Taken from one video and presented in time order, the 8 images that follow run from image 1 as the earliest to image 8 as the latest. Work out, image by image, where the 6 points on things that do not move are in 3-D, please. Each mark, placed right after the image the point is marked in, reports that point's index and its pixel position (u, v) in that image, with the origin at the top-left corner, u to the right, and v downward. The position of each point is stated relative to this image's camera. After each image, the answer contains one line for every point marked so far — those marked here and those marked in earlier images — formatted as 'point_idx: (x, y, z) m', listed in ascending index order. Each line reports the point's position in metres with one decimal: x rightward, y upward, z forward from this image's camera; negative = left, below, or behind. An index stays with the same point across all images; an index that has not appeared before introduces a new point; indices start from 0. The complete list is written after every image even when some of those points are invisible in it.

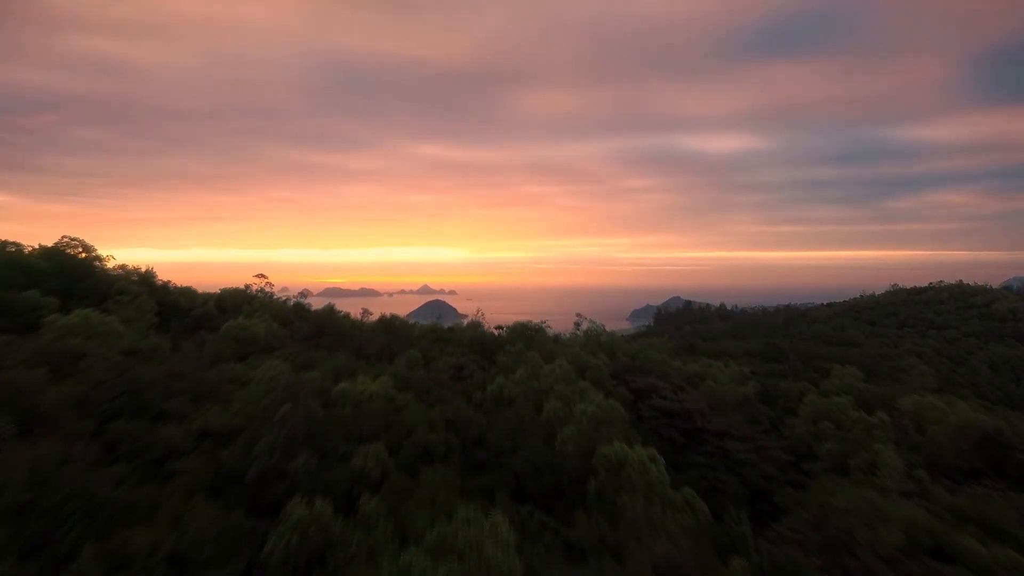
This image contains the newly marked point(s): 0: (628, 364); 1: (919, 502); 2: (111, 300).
0: (+1.6, -1.0, +8.0) m
1: (+3.7, -2.0, +5.4) m
2: (-4.5, -0.1, +6.6) m
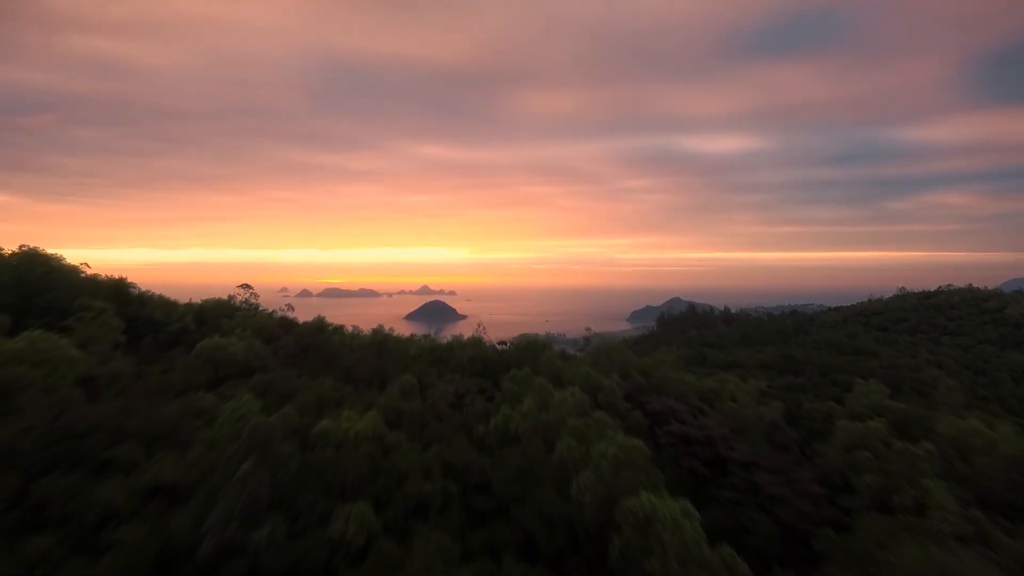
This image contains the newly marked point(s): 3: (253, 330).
0: (+1.7, -1.2, +7.4) m
1: (+3.8, -2.1, +4.8) m
2: (-4.4, -0.3, +5.9) m
3: (-3.2, -0.5, +7.2) m
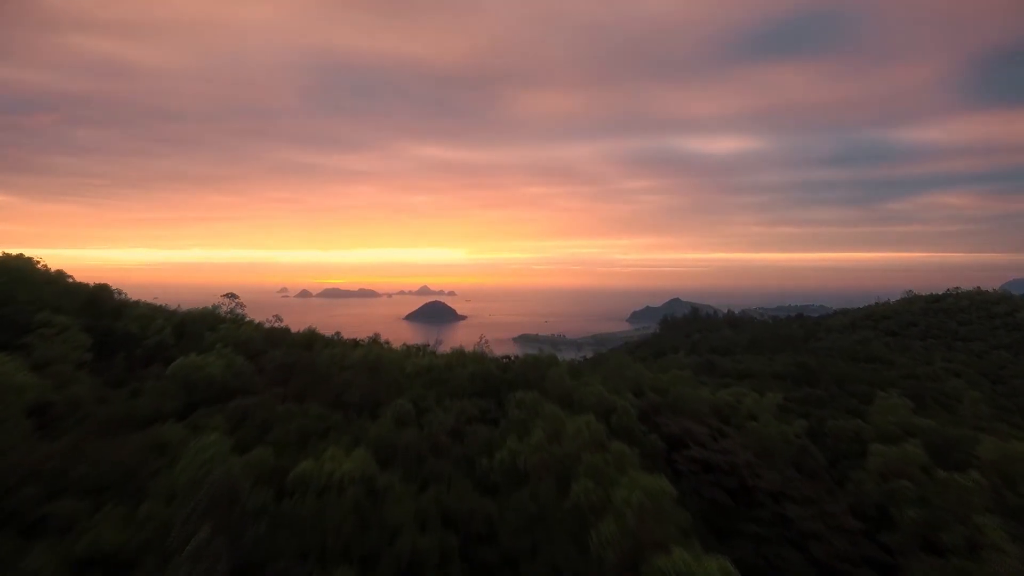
0: (+1.7, -1.3, +6.9) m
1: (+3.9, -2.3, +4.2) m
2: (-4.4, -0.4, +5.4) m
3: (-3.1, -0.7, +6.7) m
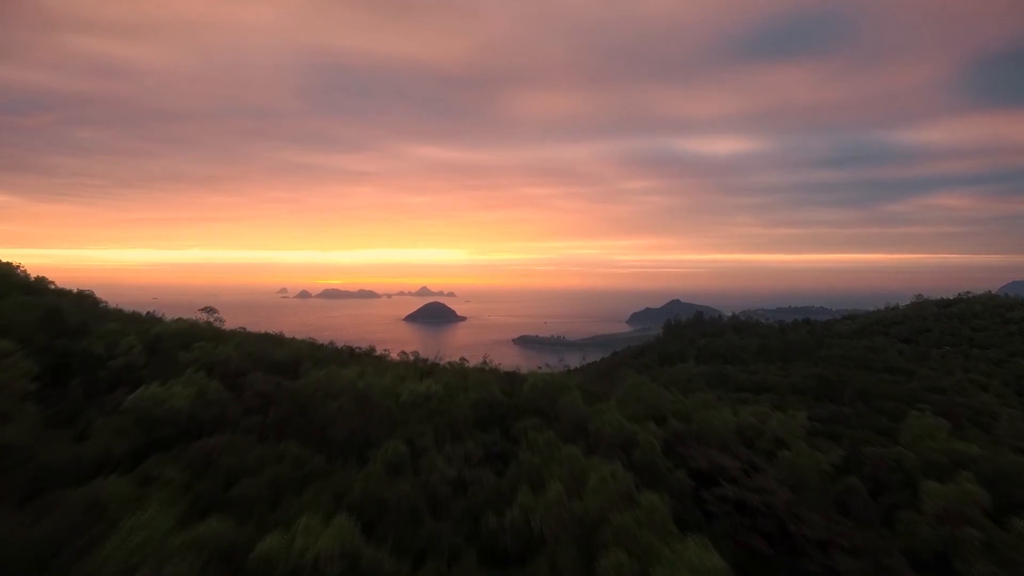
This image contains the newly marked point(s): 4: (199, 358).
0: (+1.8, -1.5, +6.2) m
1: (+3.9, -2.4, +3.5) m
2: (-4.3, -0.6, +4.7) m
3: (-3.1, -0.8, +6.0) m
4: (-3.3, -0.7, +6.1) m
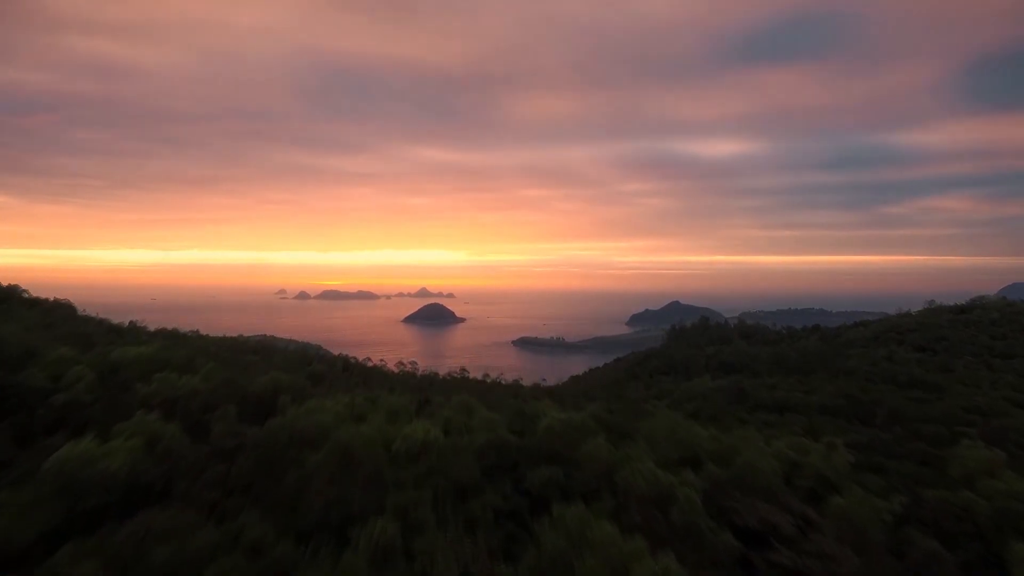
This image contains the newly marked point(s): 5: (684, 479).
0: (+1.9, -1.7, +5.3) m
1: (+4.0, -2.6, +2.7) m
2: (-4.2, -0.8, +3.8) m
3: (-2.9, -1.0, +5.1) m
4: (-3.2, -0.9, +5.3) m
5: (+1.4, -1.6, +4.9) m
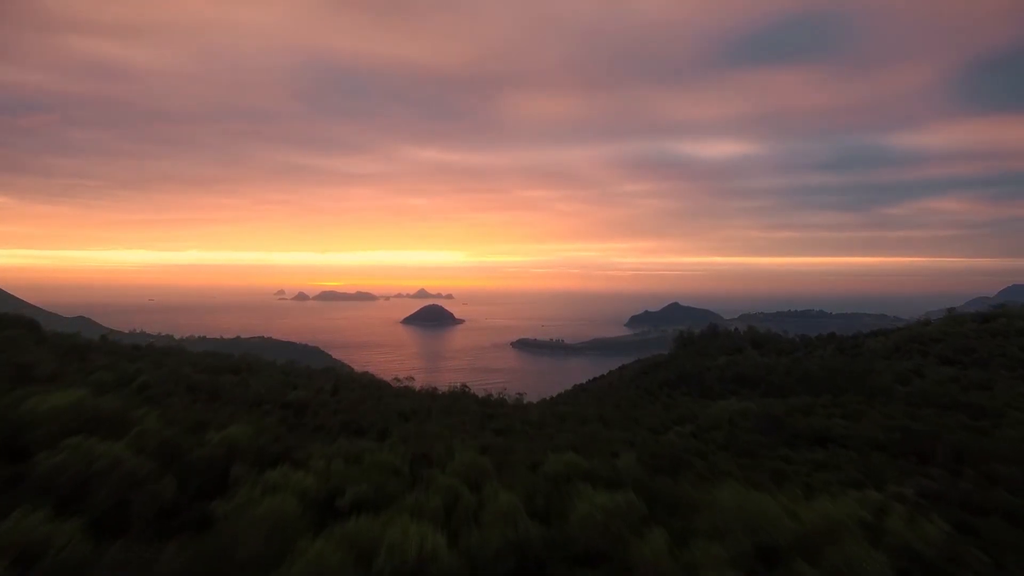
0: (+2.1, -2.0, +4.0) m
1: (+4.2, -2.9, +1.4) m
2: (-4.0, -1.0, +2.5) m
3: (-2.8, -1.3, +3.8) m
4: (-3.0, -1.2, +3.9) m
5: (+1.6, -1.9, +3.6) m
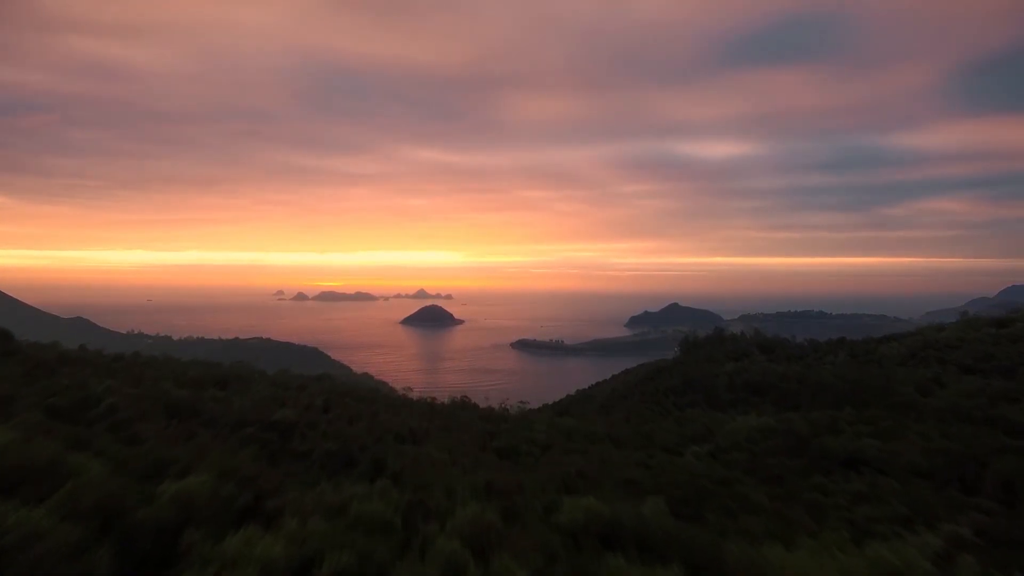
0: (+2.1, -2.1, +3.2) m
1: (+4.3, -3.1, +0.5) m
2: (-3.9, -1.2, +1.7) m
3: (-2.7, -1.5, +3.0) m
4: (-2.9, -1.4, +3.1) m
5: (+1.7, -2.0, +2.8) m
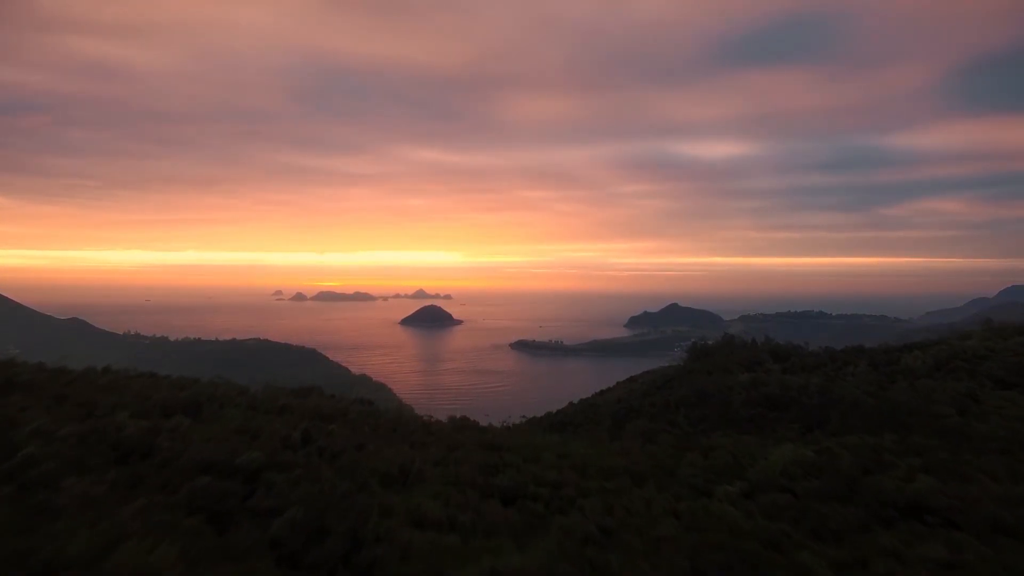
0: (+2.3, -2.4, +1.8) m
1: (+4.4, -3.3, -0.9) m
2: (-3.8, -1.5, +0.3) m
3: (-2.6, -1.7, +1.6) m
4: (-2.8, -1.6, +1.7) m
5: (+1.8, -2.3, +1.4) m
